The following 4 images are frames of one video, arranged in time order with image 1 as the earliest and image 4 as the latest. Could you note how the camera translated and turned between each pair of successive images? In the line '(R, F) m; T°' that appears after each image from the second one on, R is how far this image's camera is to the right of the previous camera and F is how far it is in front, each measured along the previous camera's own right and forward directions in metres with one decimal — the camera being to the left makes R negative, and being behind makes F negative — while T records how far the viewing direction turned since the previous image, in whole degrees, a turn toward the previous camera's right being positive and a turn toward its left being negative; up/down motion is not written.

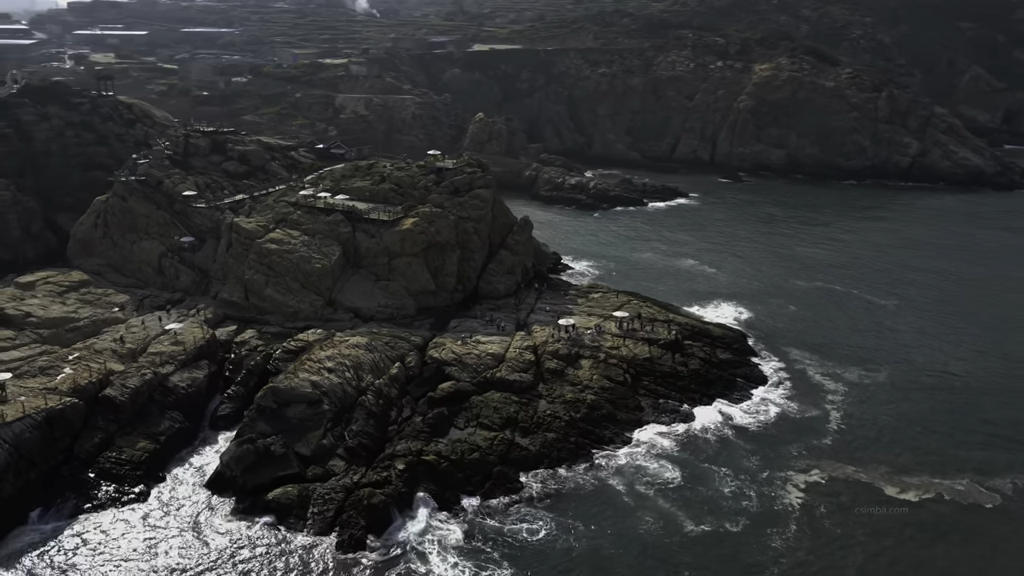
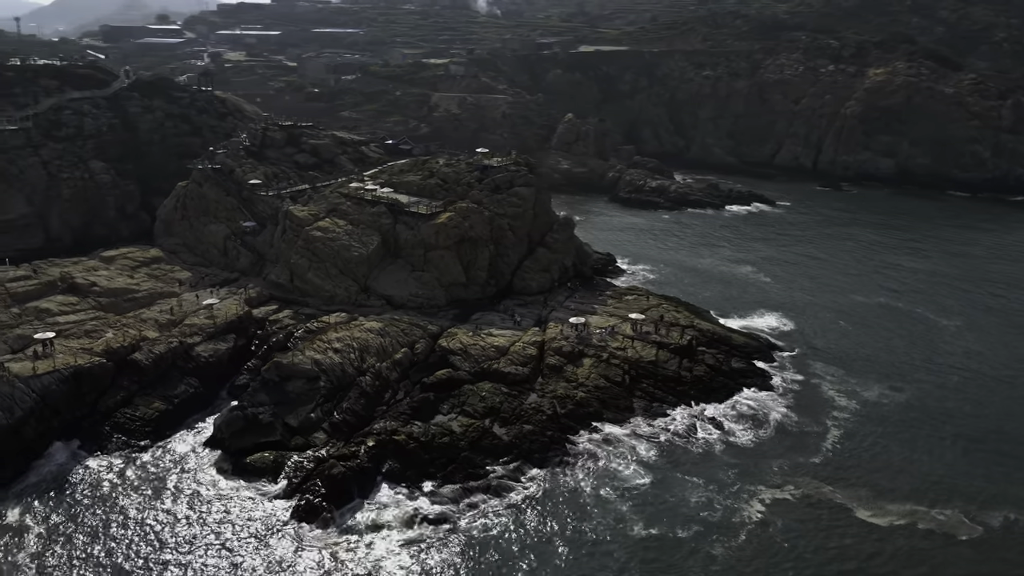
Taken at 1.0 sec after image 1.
(+6.3, -0.6) m; -9°
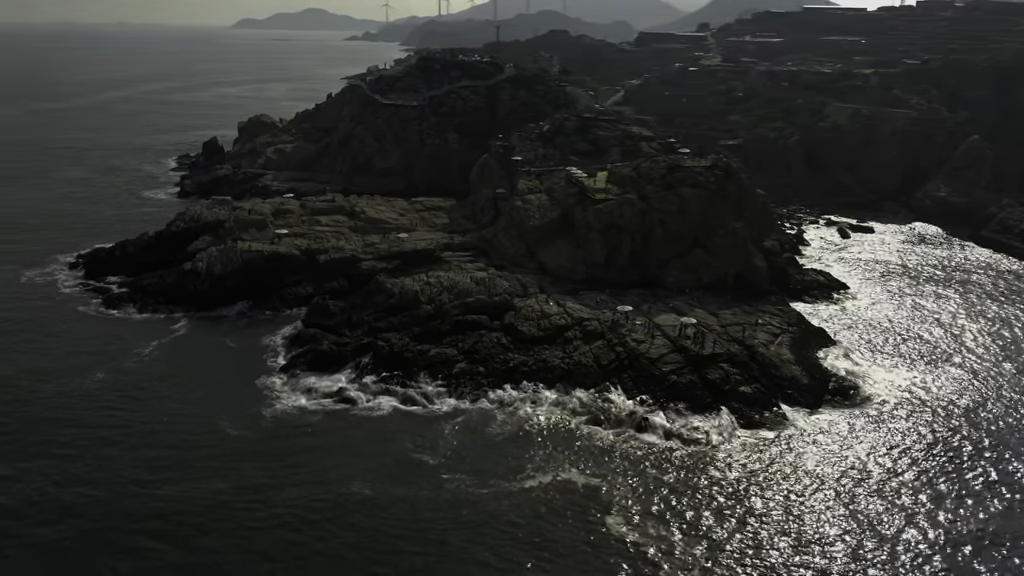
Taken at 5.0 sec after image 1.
(+27.1, +3.9) m; -40°
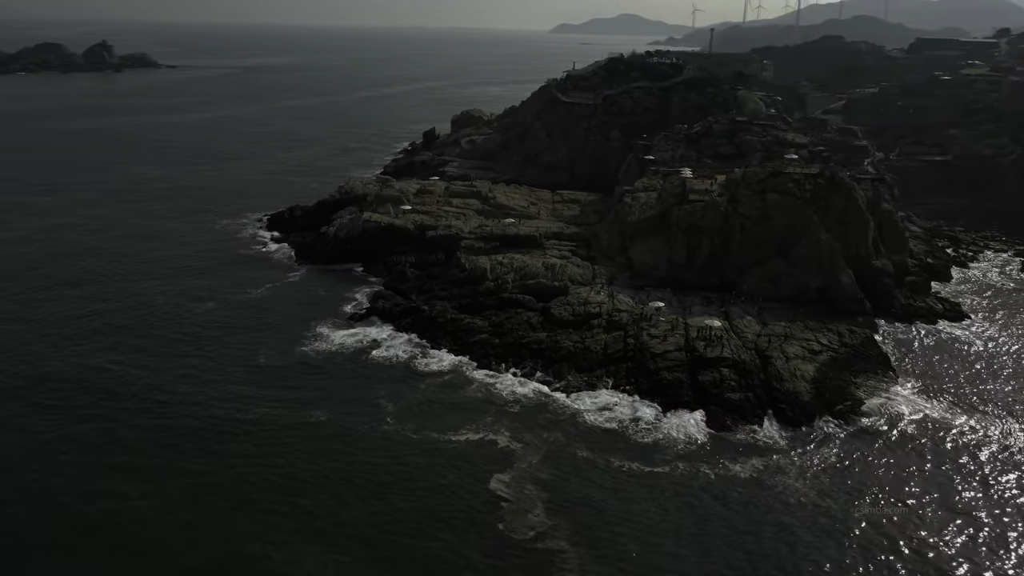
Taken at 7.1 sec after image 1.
(+14.1, -0.3) m; -20°
